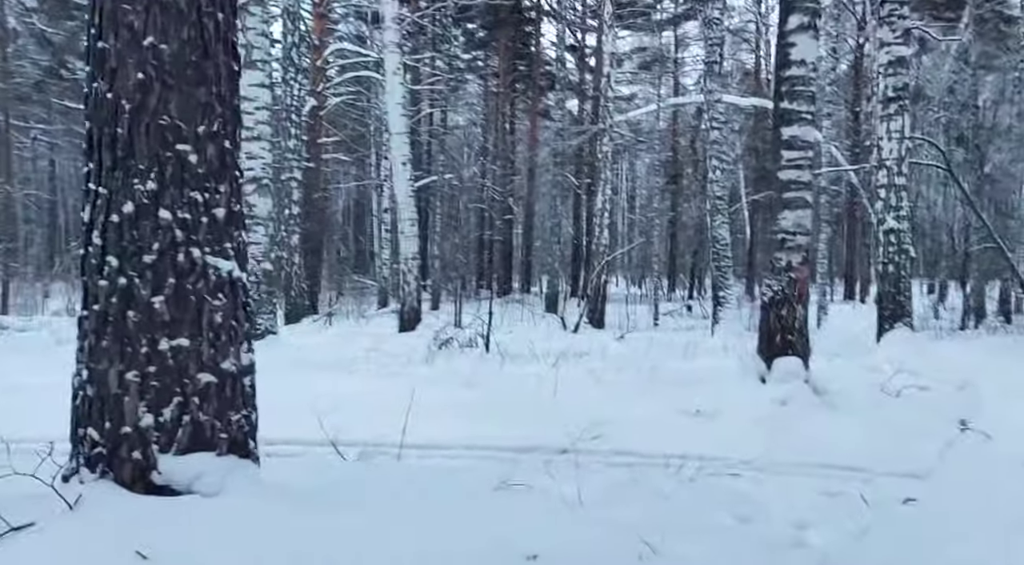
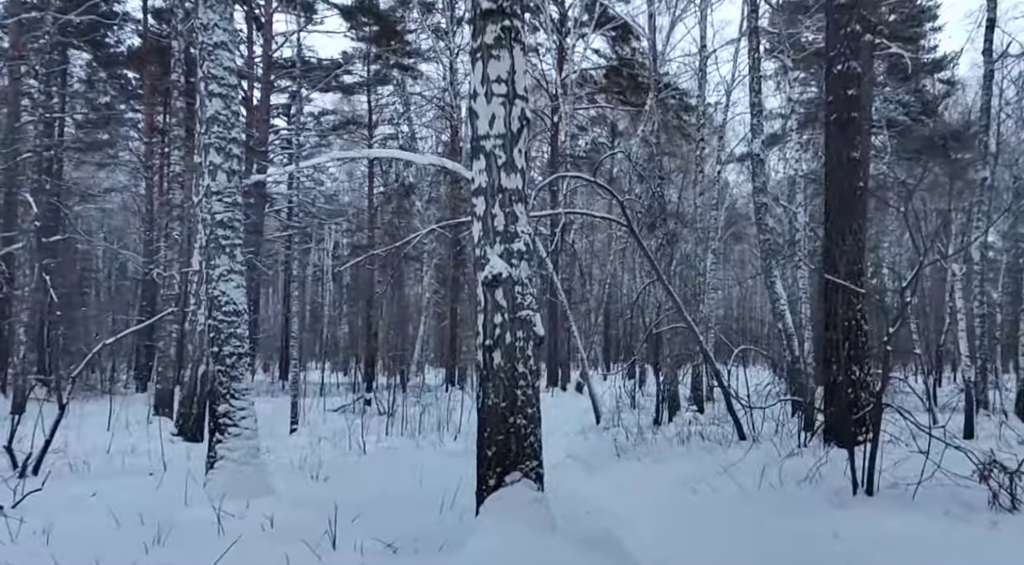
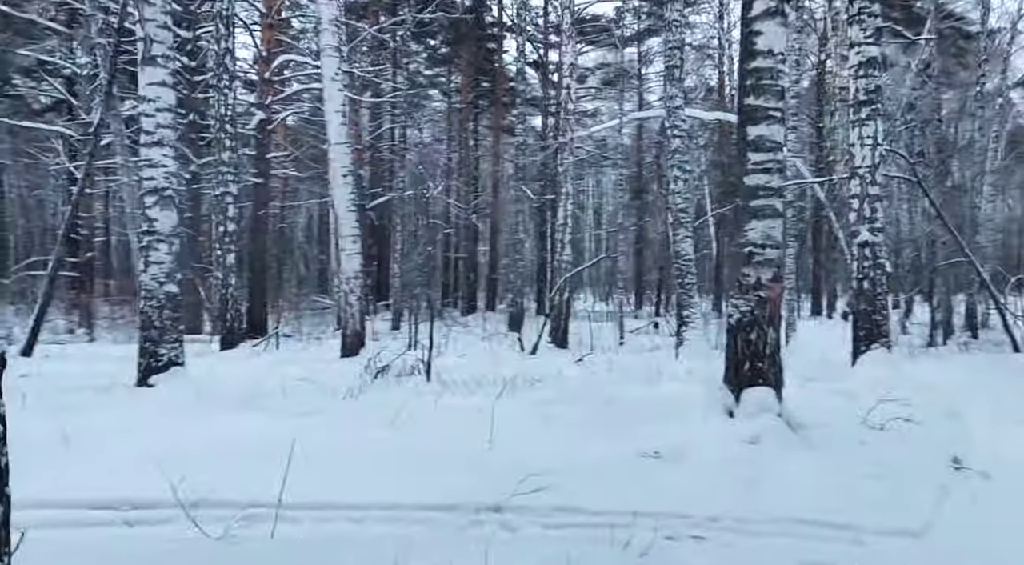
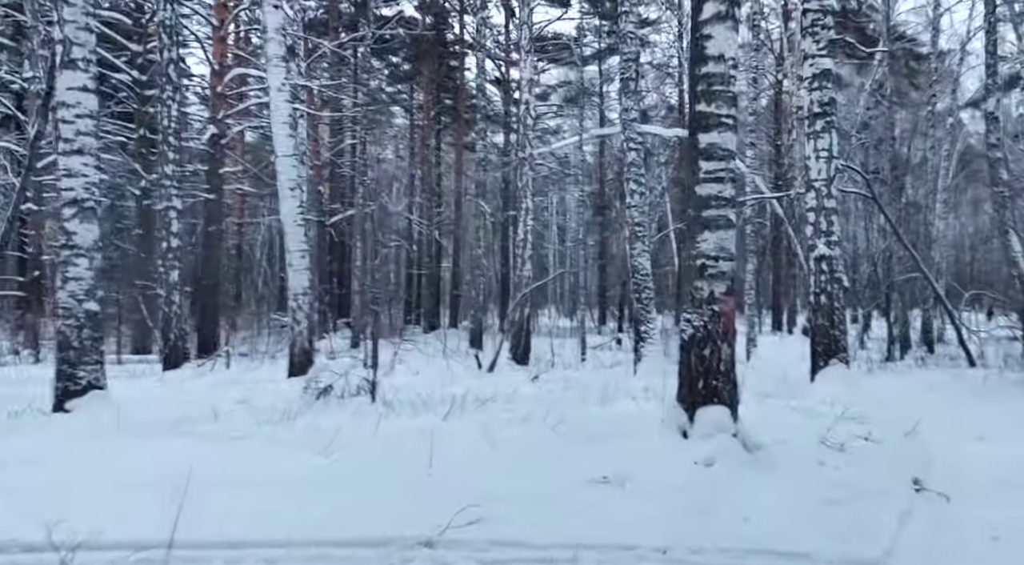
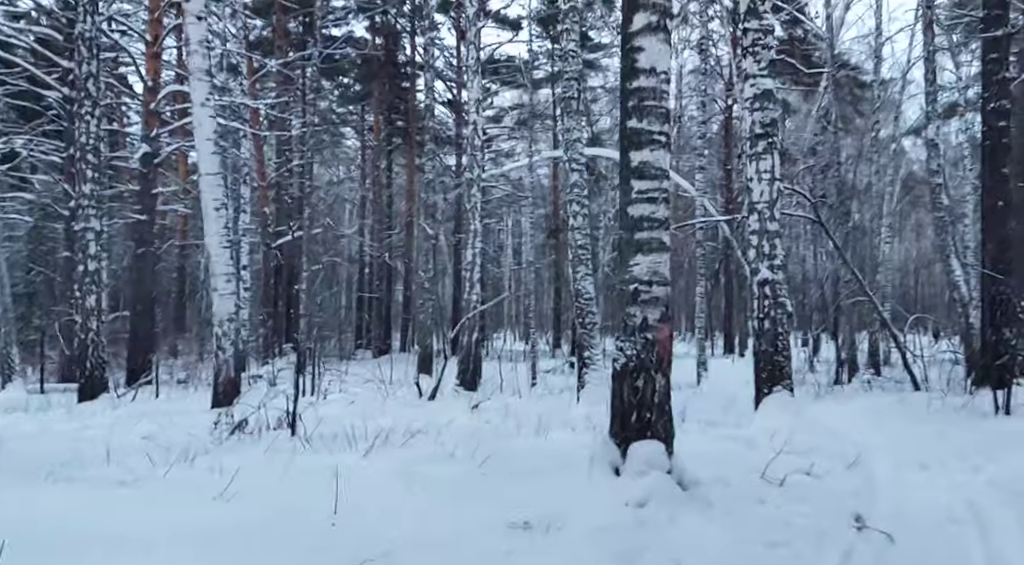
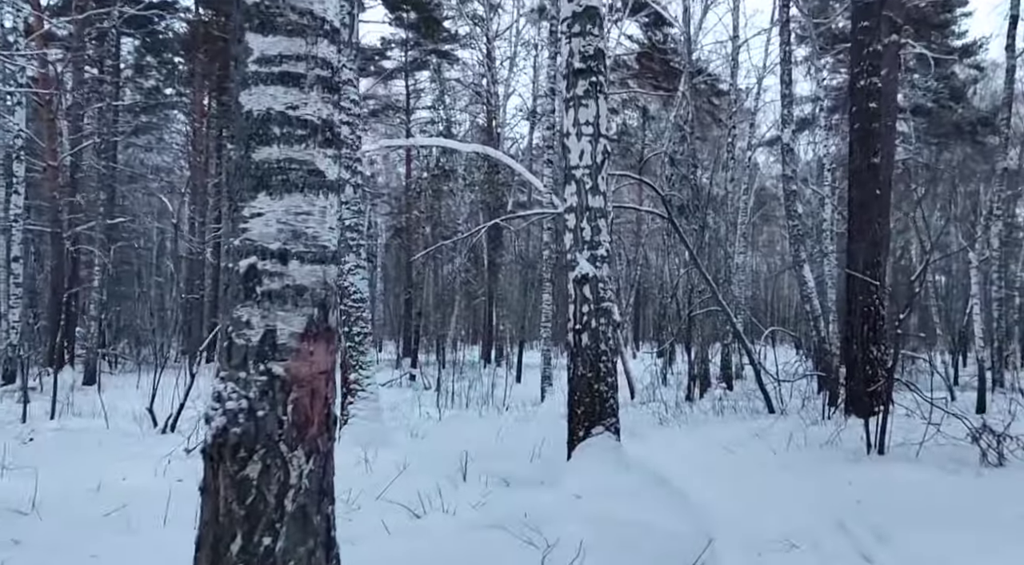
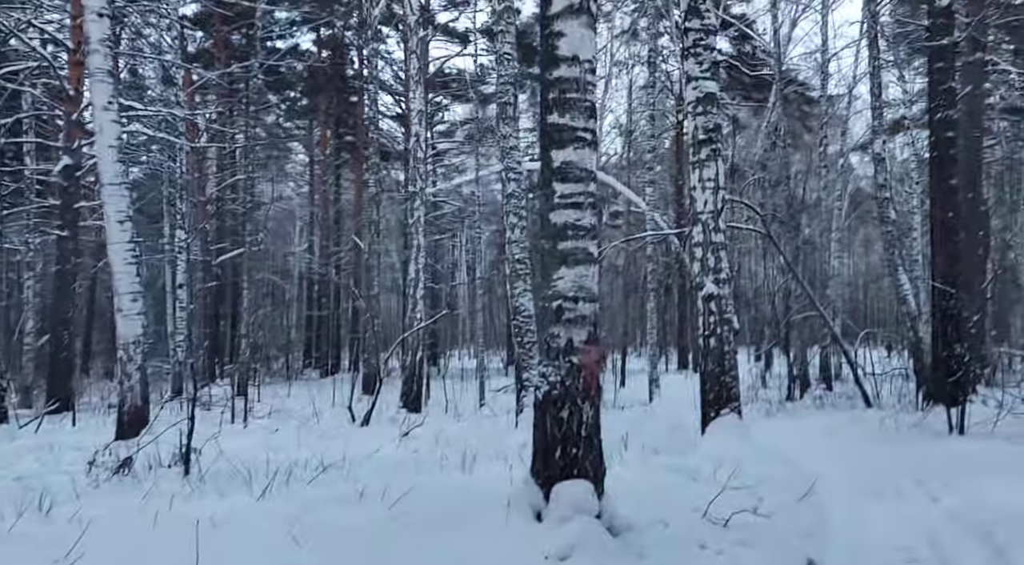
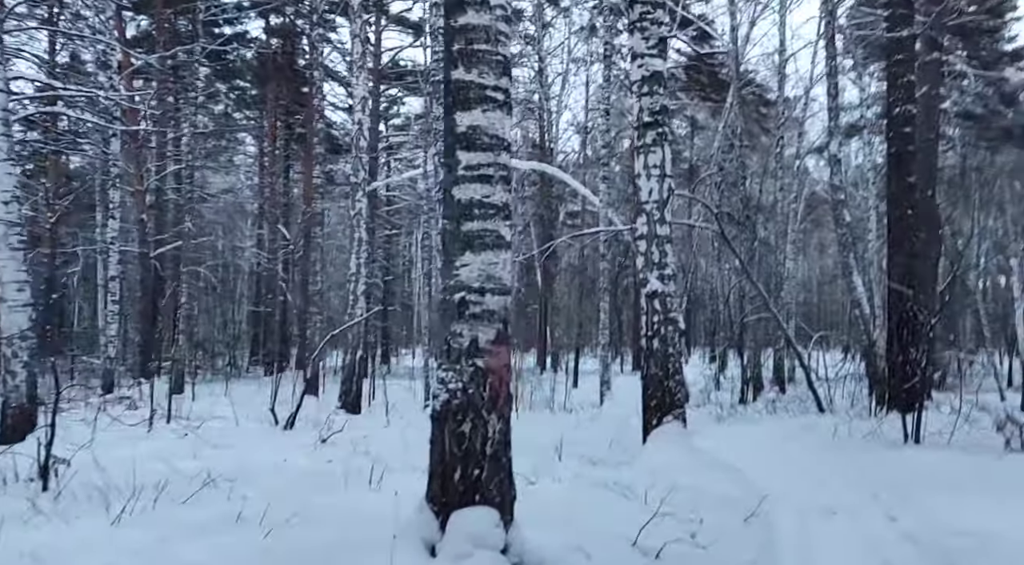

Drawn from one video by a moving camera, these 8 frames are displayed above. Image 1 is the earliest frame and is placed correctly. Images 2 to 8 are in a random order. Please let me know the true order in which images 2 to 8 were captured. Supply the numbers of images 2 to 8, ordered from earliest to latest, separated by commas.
3, 4, 5, 7, 8, 6, 2
